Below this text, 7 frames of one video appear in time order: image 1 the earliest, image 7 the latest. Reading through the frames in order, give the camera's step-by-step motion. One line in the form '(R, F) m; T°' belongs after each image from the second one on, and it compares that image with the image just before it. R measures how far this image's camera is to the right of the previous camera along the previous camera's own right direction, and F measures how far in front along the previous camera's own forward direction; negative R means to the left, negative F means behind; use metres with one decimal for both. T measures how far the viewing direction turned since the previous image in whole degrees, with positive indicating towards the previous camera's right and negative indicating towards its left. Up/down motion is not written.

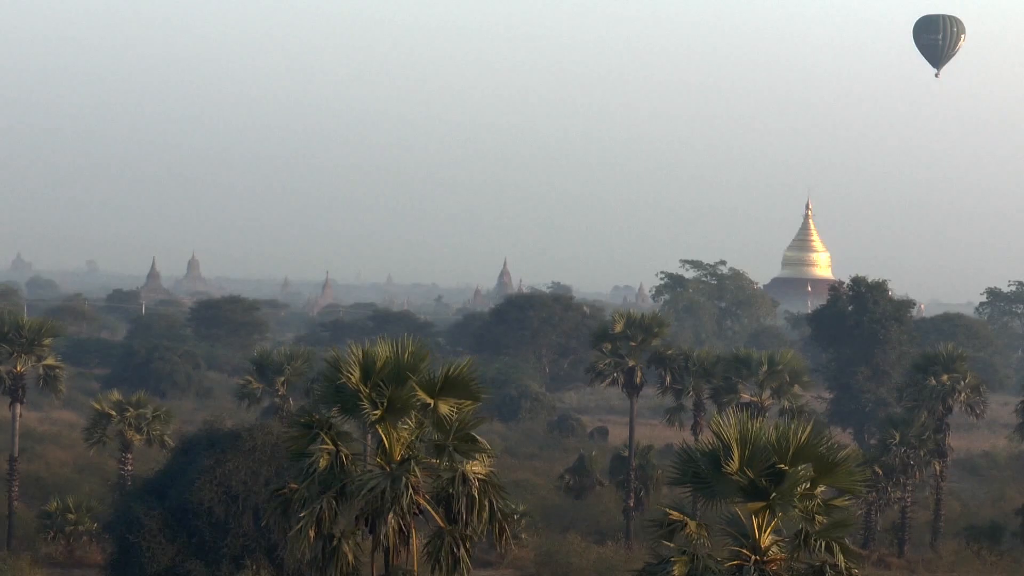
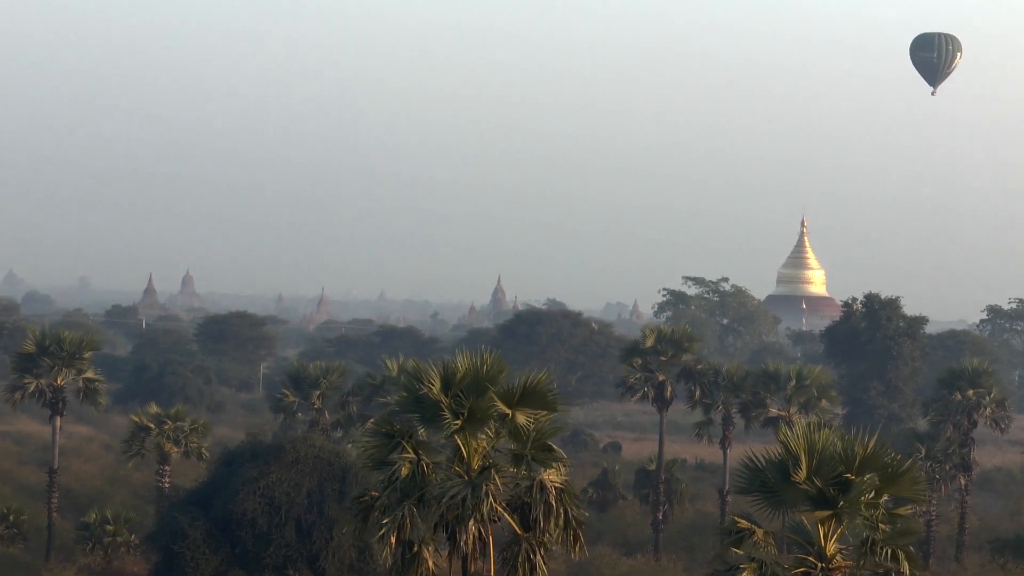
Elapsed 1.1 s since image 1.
(-0.8, -0.4) m; 0°
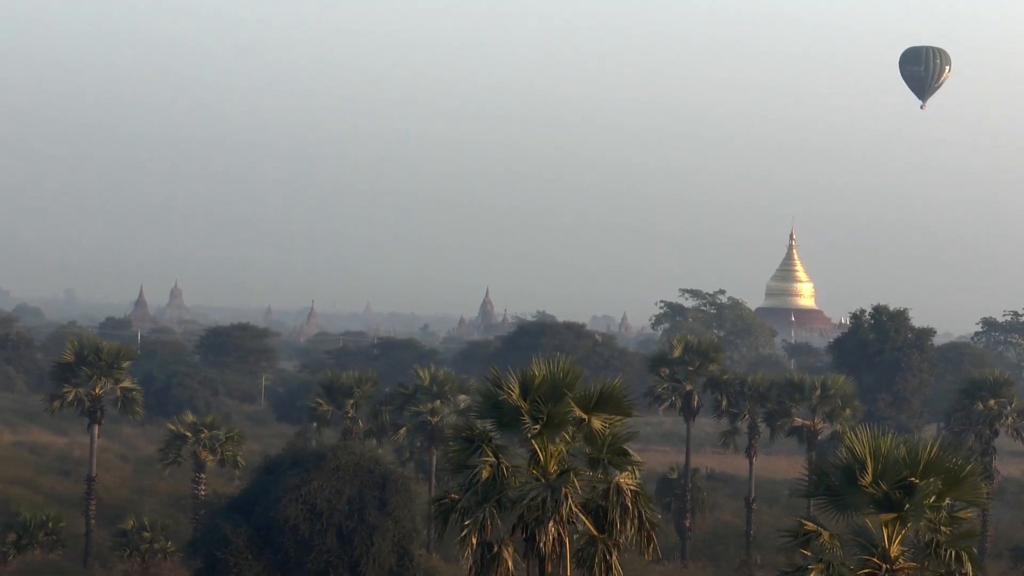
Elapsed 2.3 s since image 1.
(-0.9, -0.4) m; 0°
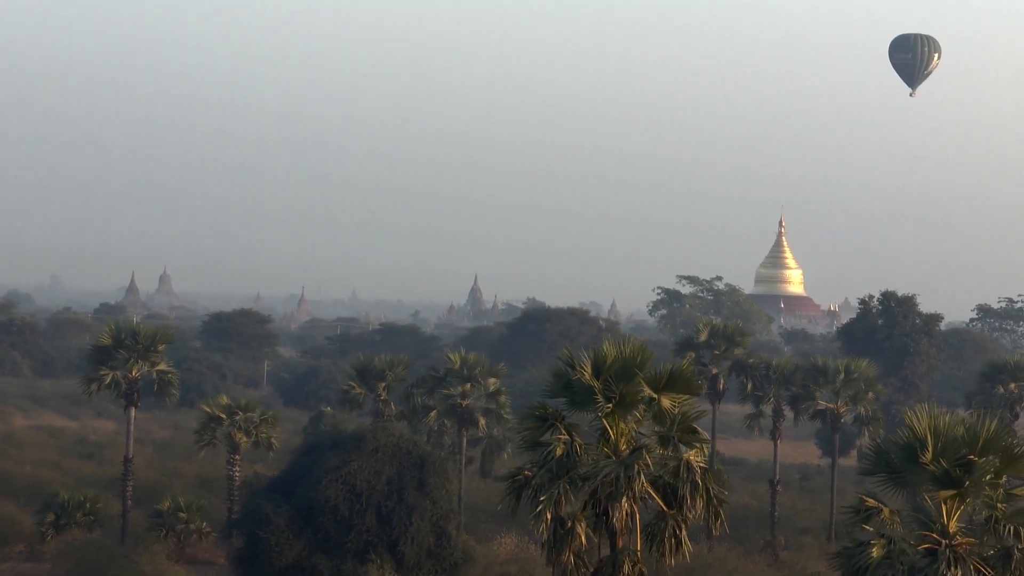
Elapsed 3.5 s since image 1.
(-0.9, -0.3) m; 0°
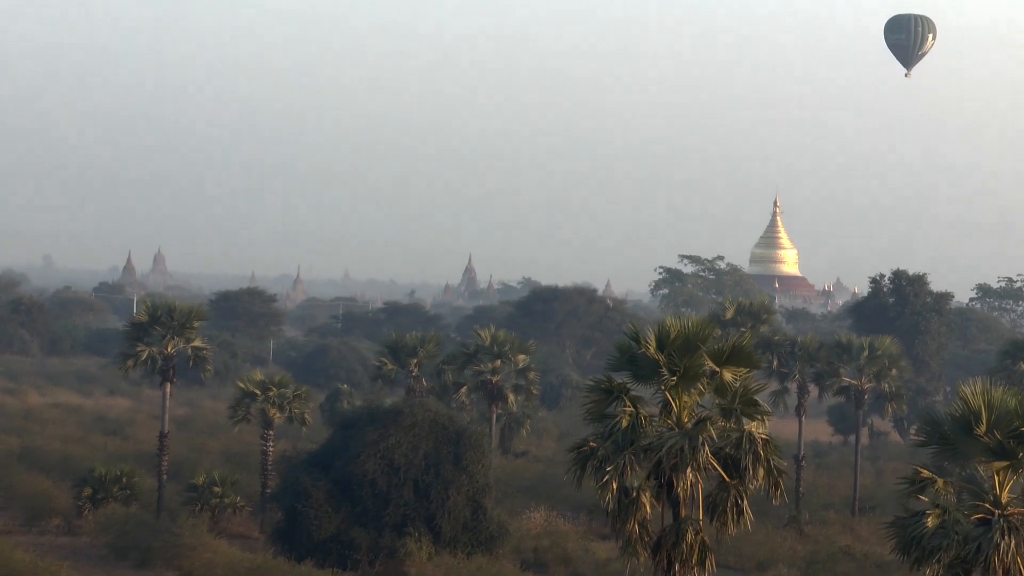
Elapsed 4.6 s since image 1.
(-0.8, -0.3) m; 0°
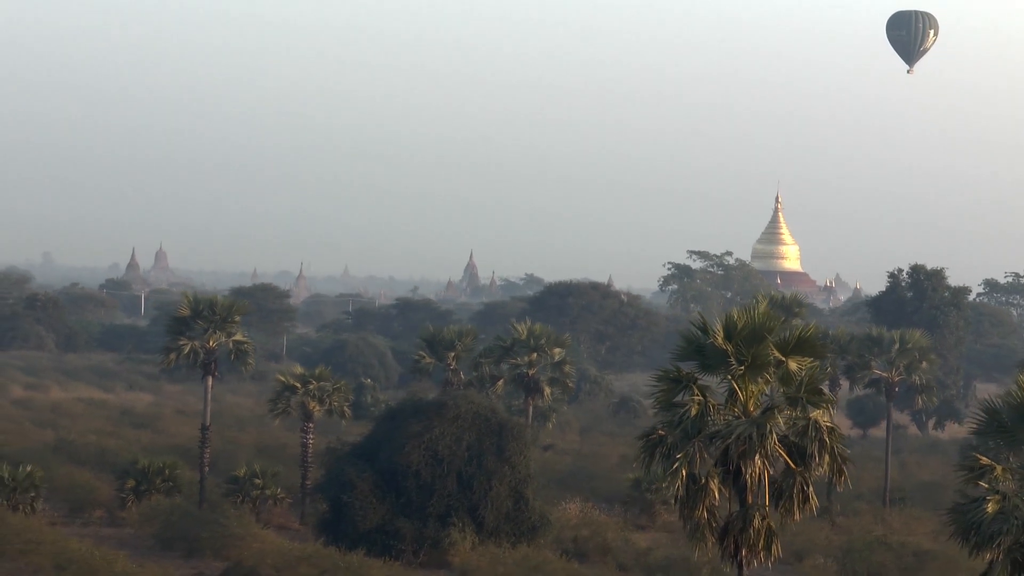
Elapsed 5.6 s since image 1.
(-0.8, -0.3) m; 0°
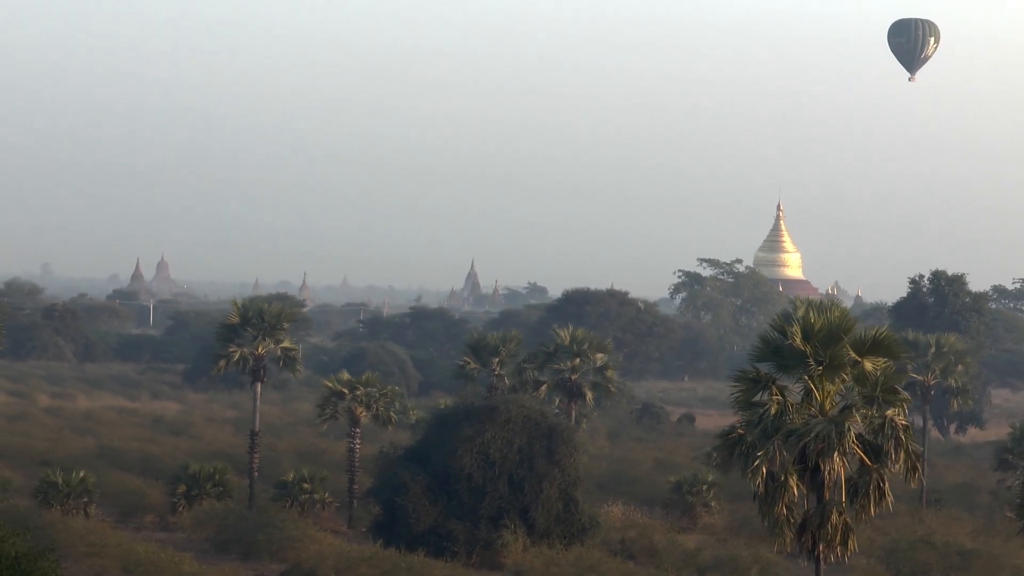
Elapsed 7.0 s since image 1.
(-1.0, -0.4) m; 0°
